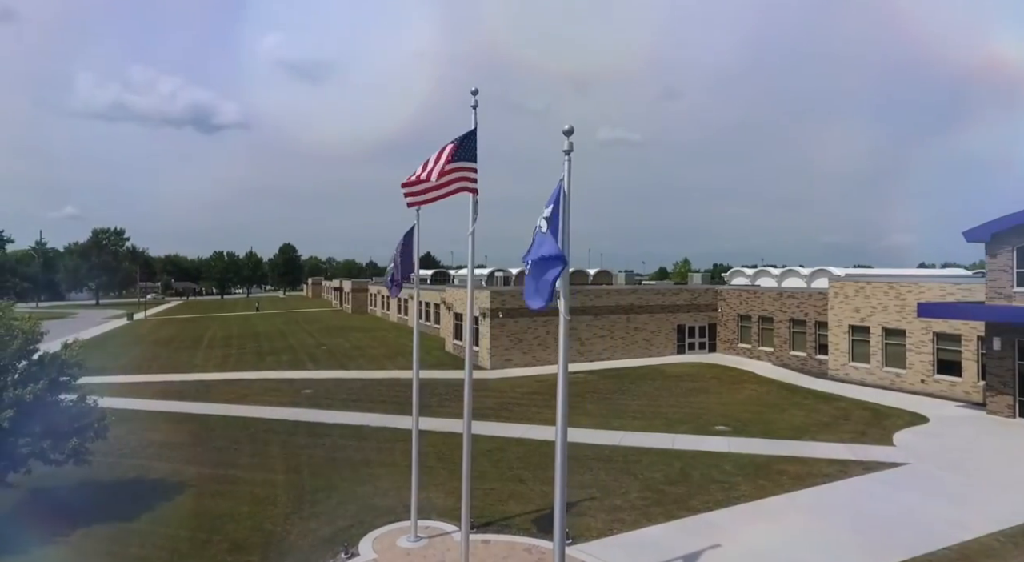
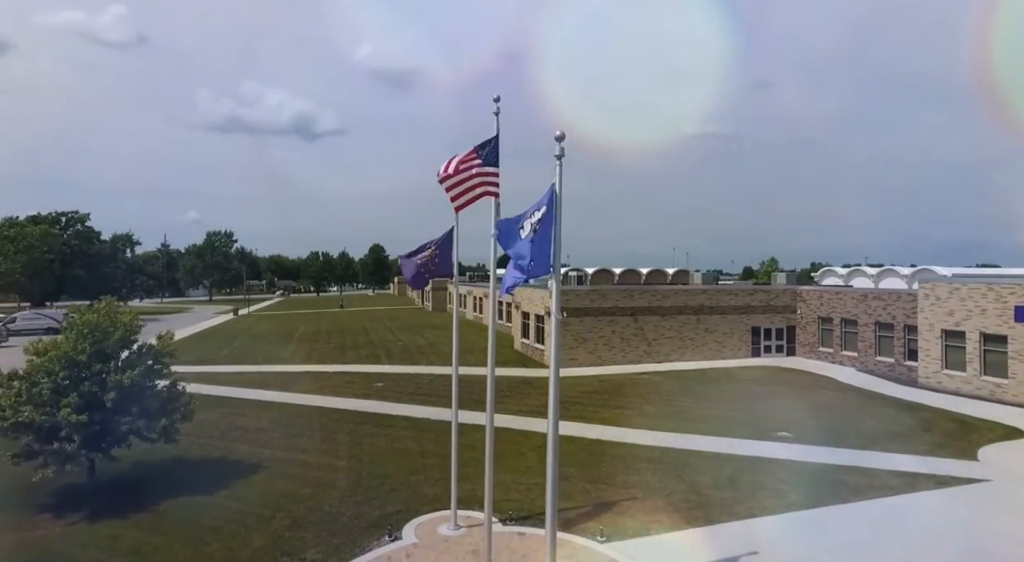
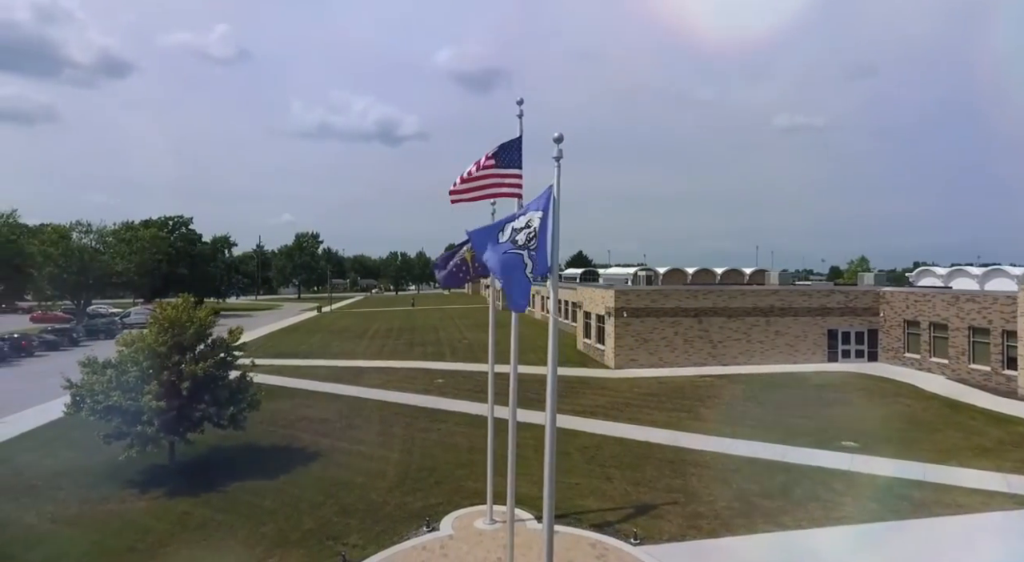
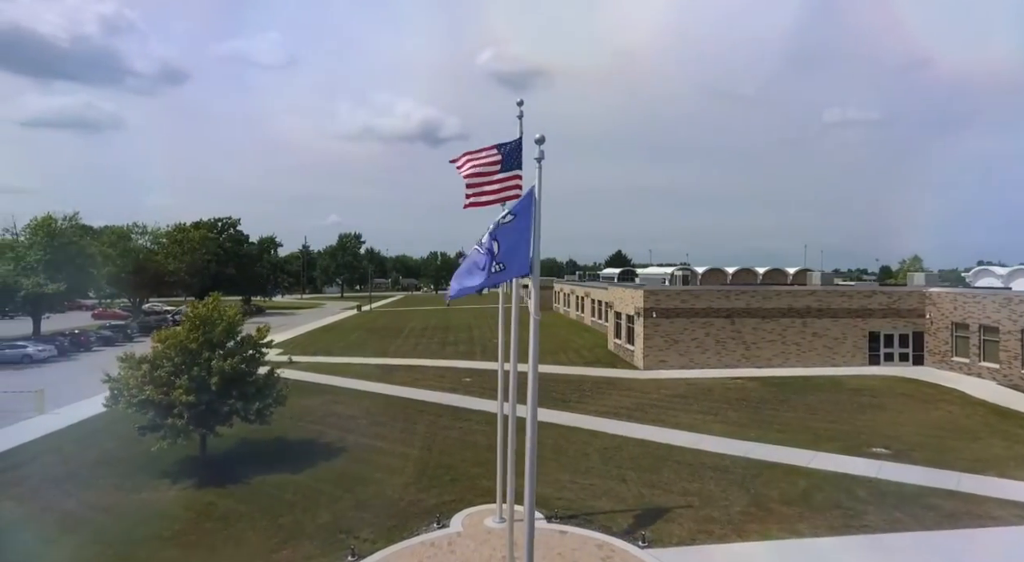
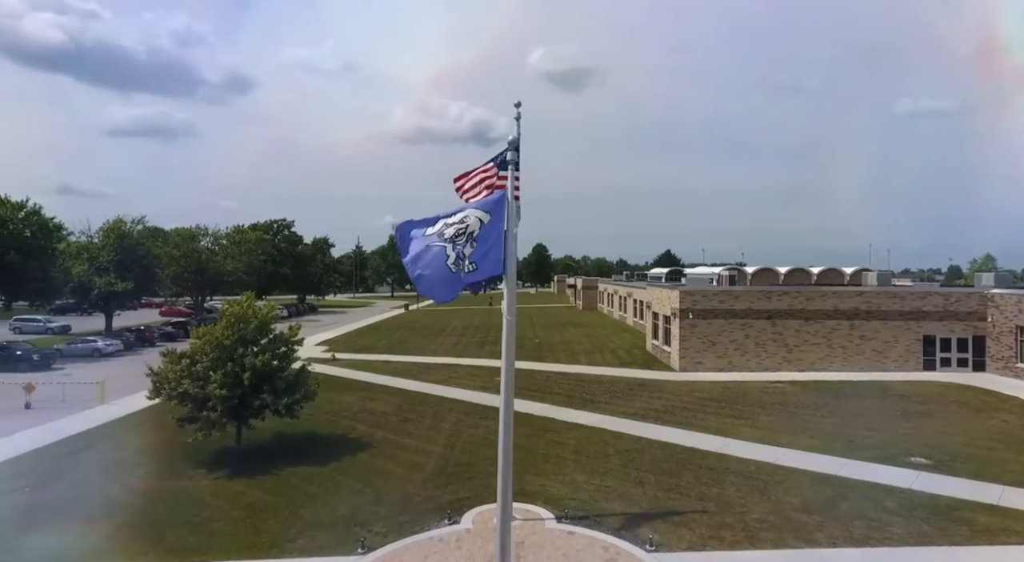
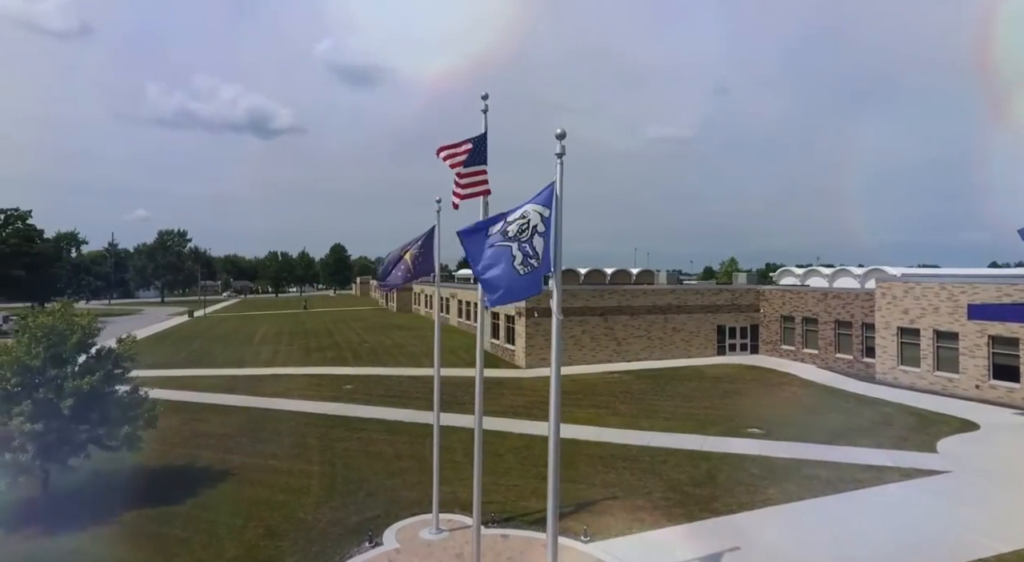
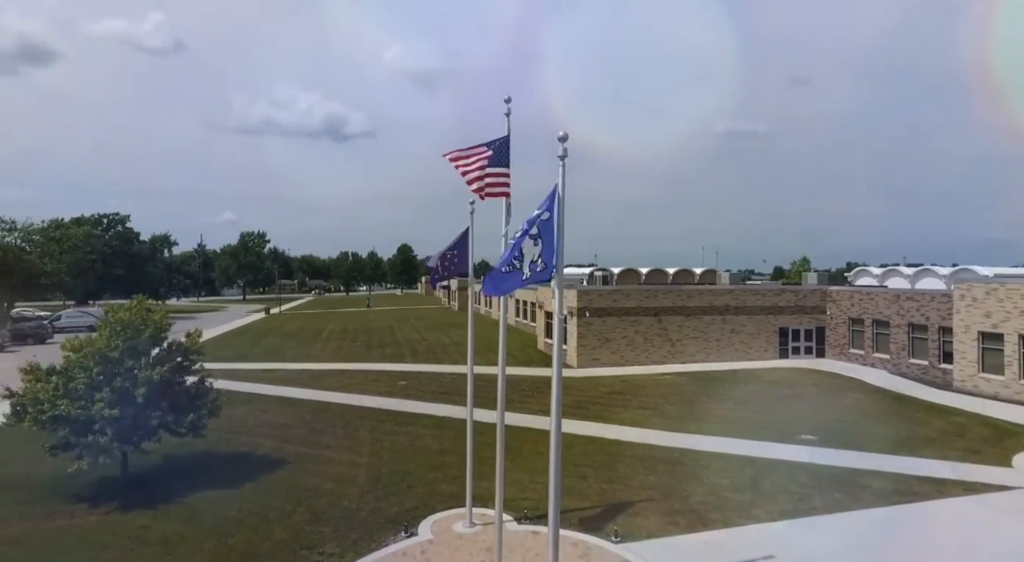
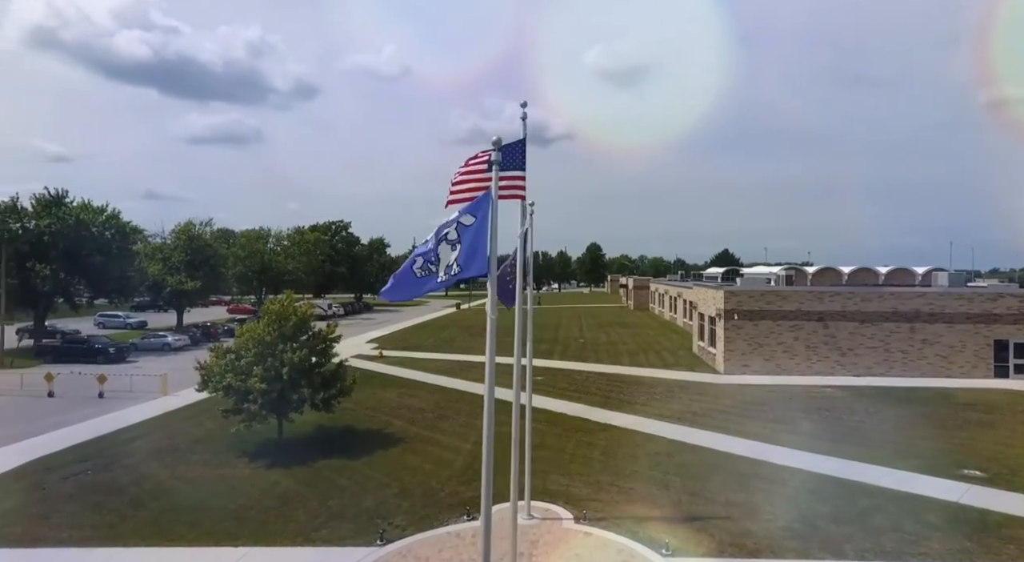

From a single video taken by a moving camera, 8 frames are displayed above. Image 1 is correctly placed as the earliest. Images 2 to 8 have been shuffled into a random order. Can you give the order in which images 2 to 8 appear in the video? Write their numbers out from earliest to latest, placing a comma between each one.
6, 2, 7, 3, 4, 5, 8
